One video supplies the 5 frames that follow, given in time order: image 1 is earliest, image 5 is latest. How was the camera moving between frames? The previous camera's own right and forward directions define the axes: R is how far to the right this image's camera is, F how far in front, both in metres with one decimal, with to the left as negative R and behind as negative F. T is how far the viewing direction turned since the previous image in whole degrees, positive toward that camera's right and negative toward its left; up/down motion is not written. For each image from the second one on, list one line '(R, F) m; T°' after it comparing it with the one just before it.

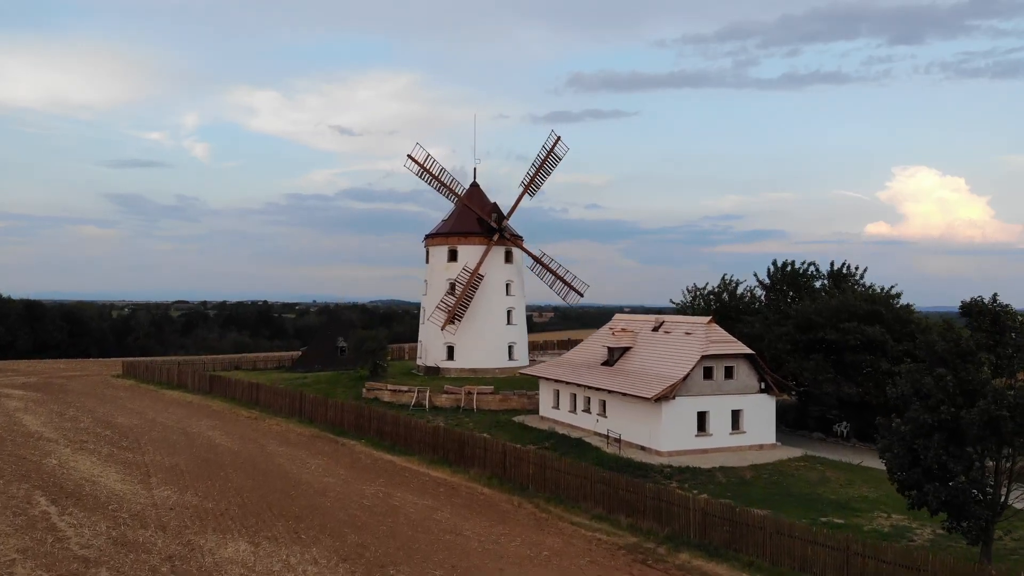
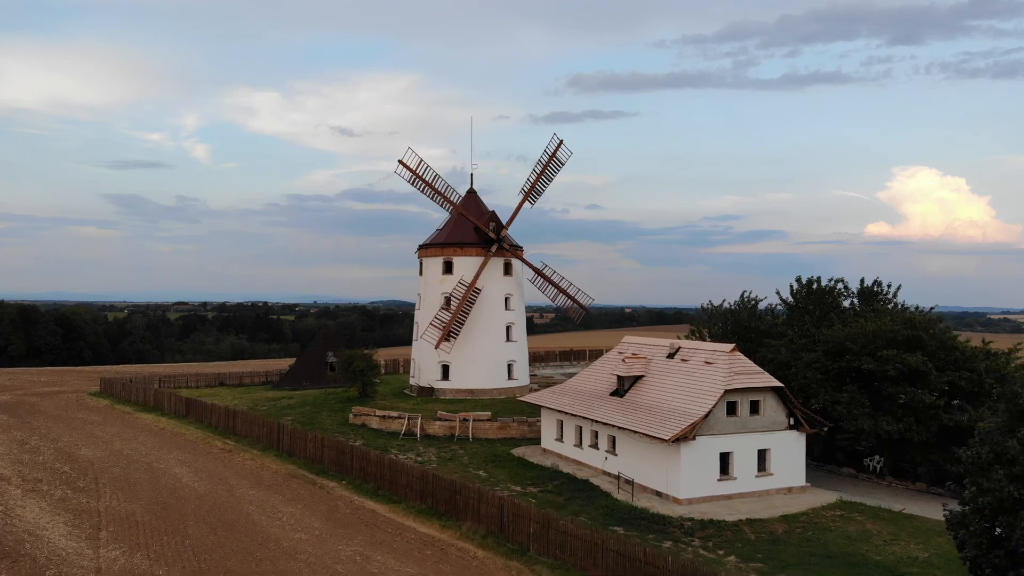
(+0.1, +2.4) m; 0°
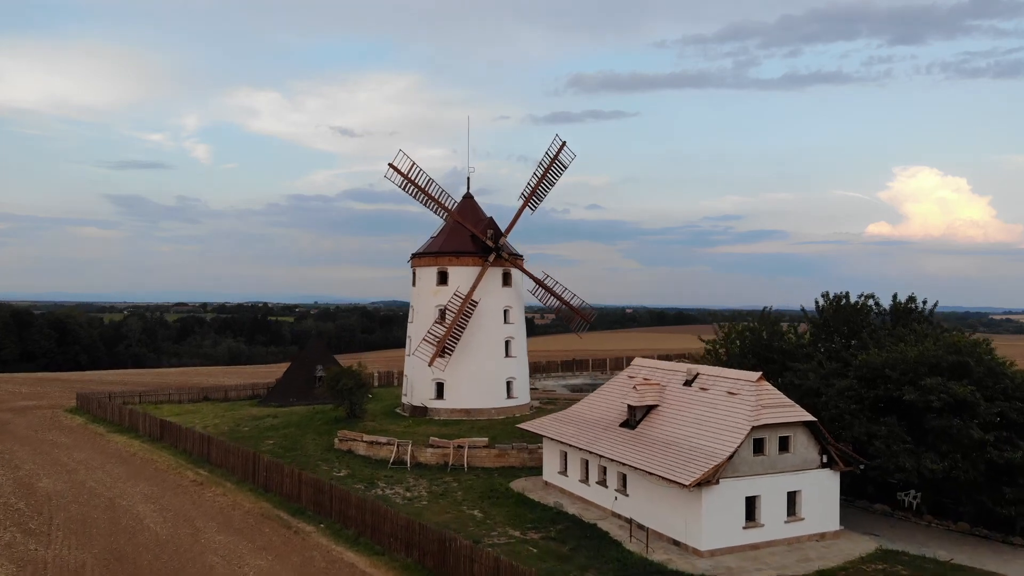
(+0.1, +2.2) m; 0°
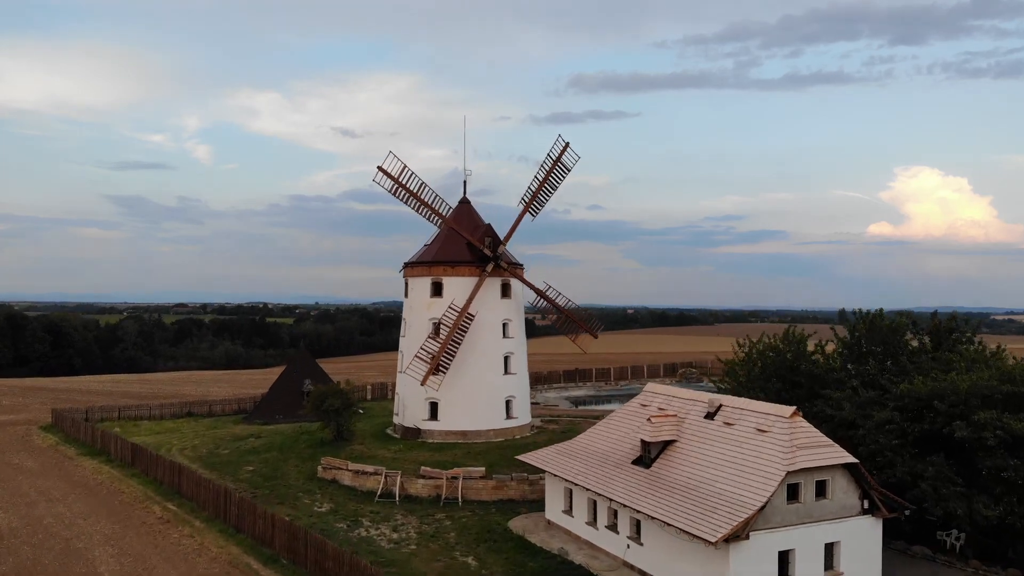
(+0.1, +2.1) m; 0°
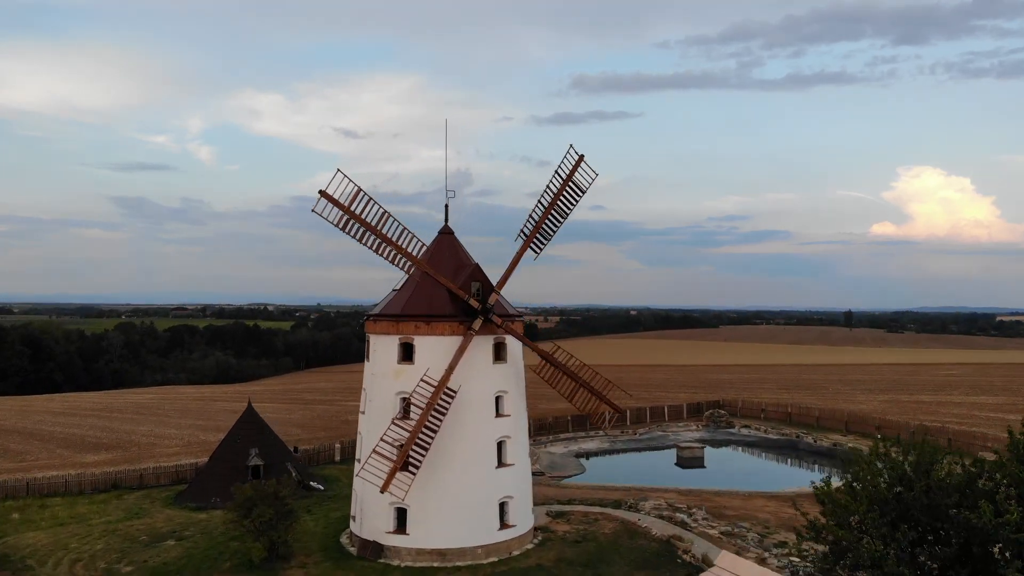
(+0.2, +7.1) m; 0°
